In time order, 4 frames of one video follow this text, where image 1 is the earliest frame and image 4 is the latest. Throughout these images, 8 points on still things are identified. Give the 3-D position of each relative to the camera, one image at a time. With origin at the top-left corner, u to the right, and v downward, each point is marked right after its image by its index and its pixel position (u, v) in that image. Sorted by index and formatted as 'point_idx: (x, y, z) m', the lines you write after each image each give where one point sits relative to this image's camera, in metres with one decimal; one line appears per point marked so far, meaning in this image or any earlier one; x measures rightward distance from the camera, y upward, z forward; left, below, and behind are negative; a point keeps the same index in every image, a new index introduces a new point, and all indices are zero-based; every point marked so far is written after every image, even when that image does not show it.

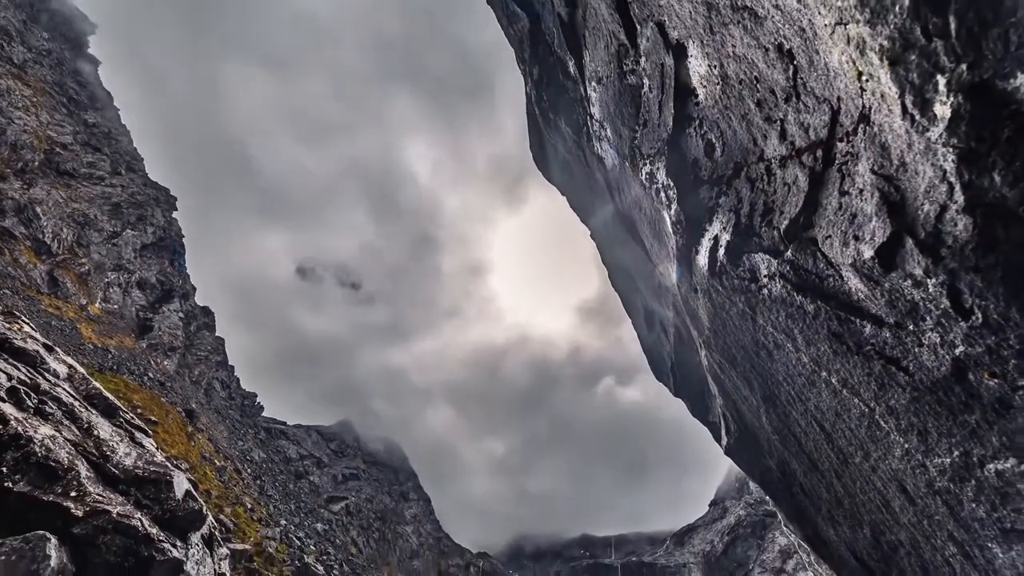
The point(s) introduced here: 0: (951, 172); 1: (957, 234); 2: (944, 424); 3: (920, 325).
0: (+13.2, +3.5, +15.8) m
1: (+13.6, +1.6, +16.0) m
2: (+15.1, -4.8, +18.3) m
3: (+14.0, -1.3, +17.9) m
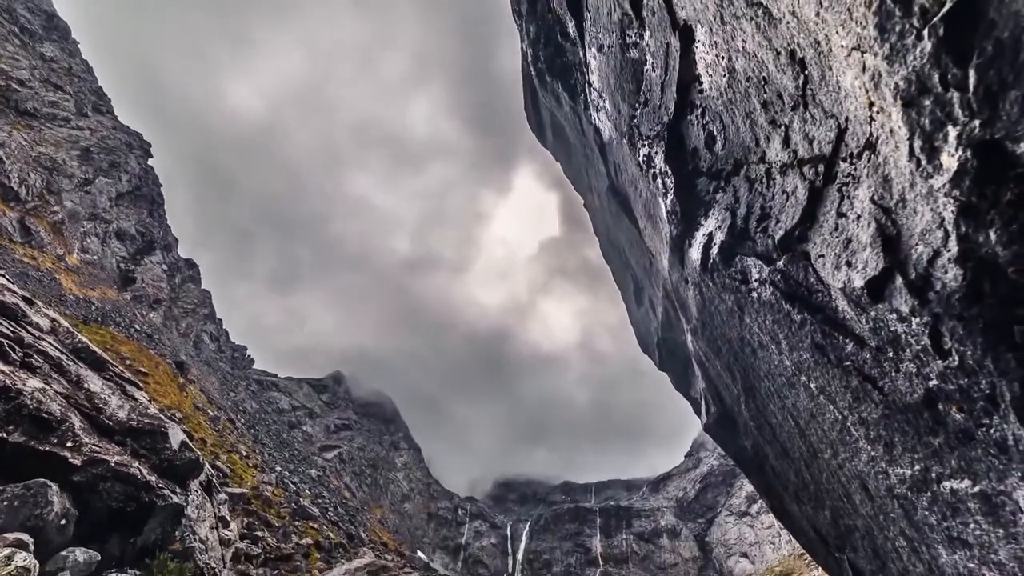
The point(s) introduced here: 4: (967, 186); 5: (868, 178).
0: (+13.4, +2.1, +16.1) m
1: (+13.8, +0.2, +16.6) m
2: (+15.1, -5.8, +19.8) m
3: (+14.0, -2.4, +19.0) m
4: (+13.4, +3.0, +15.4) m
5: (+13.1, +4.0, +19.3) m
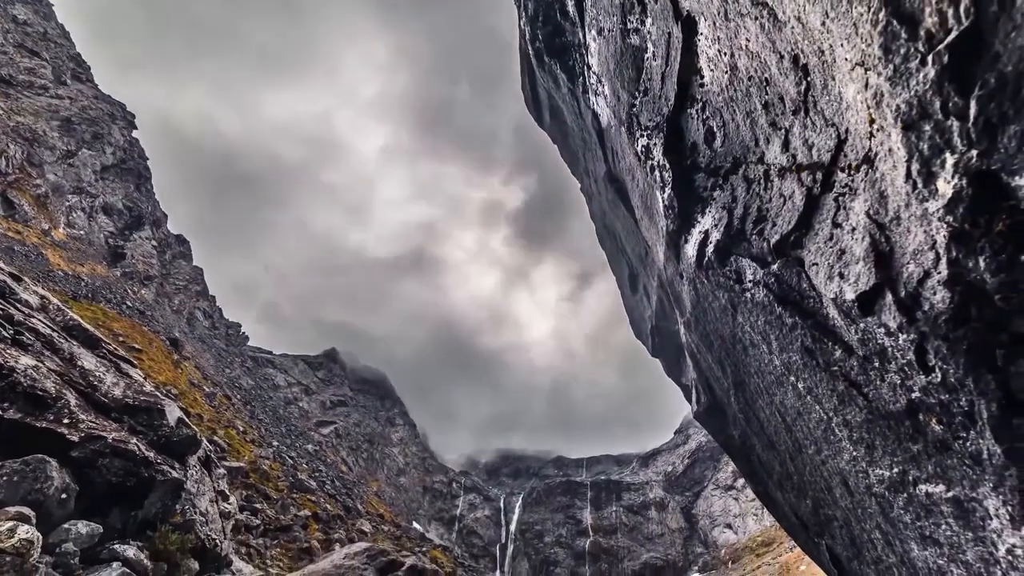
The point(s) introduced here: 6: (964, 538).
0: (+13.5, +1.4, +16.5) m
1: (+13.8, -0.5, +17.1) m
2: (+15.0, -6.3, +20.7) m
3: (+14.0, -2.9, +19.6) m
4: (+13.5, +2.3, +15.7) m
5: (+13.1, +3.5, +19.5) m
6: (+16.1, -8.9, +18.6) m
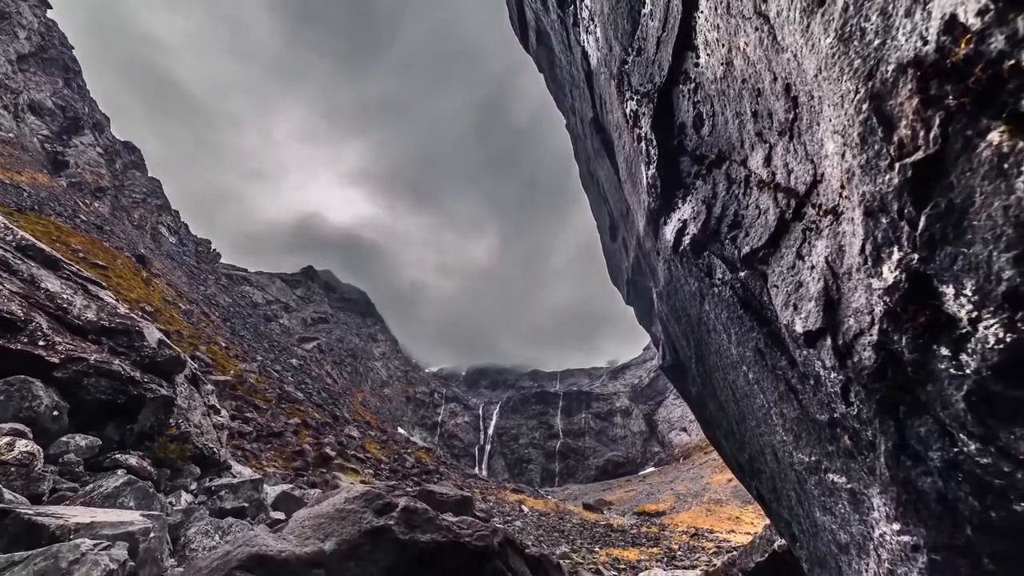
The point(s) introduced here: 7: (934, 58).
0: (+13.2, -1.0, +19.1) m
1: (+13.4, -2.6, +20.1) m
2: (+14.3, -7.3, +25.2) m
3: (+13.4, -4.3, +23.2) m
4: (+13.2, -0.3, +18.1) m
5: (+12.7, +1.8, +21.4) m
6: (+15.4, -10.4, +23.9) m
7: (+11.8, +6.4, +14.7) m
